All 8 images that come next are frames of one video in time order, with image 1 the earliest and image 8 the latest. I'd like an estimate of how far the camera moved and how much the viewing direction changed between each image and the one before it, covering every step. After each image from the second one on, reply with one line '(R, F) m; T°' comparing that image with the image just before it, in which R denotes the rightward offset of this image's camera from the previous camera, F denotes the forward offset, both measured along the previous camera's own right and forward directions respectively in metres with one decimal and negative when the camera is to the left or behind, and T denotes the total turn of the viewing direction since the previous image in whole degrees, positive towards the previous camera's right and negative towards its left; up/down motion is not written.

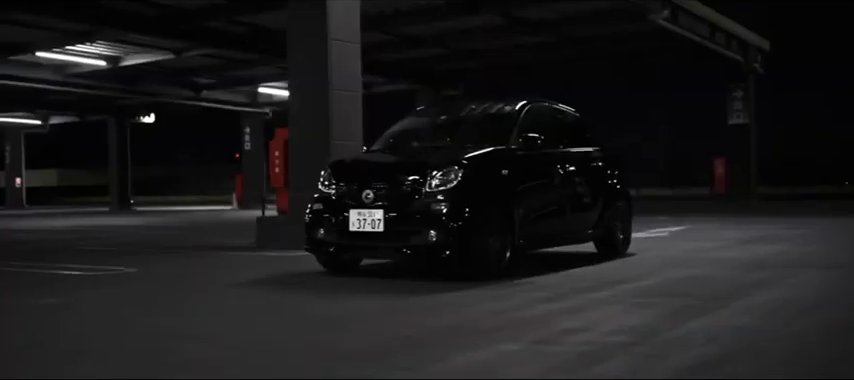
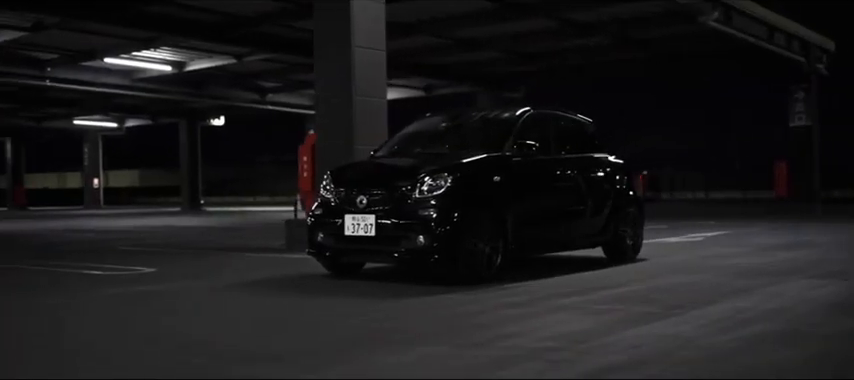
(+0.8, -0.2) m; -5°
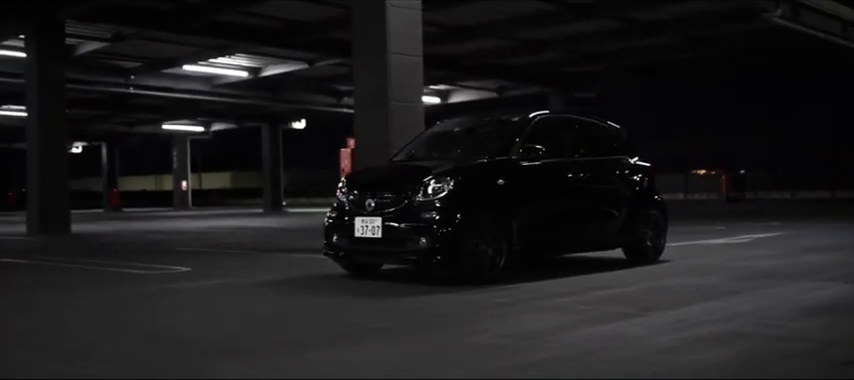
(+0.9, -0.3) m; -6°
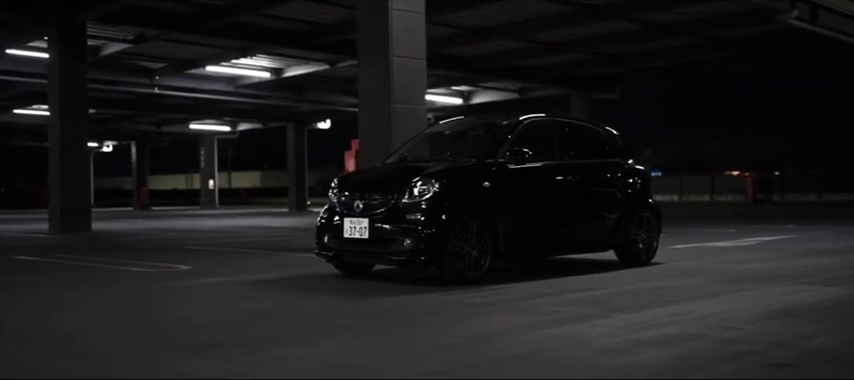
(+0.5, -0.2) m; -2°
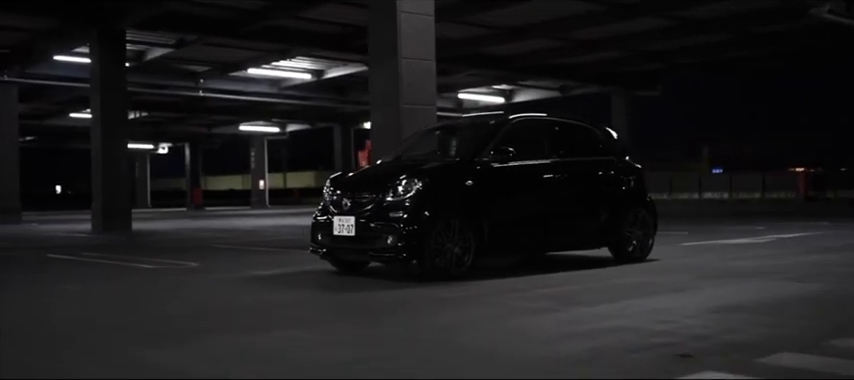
(+0.8, -0.2) m; -4°
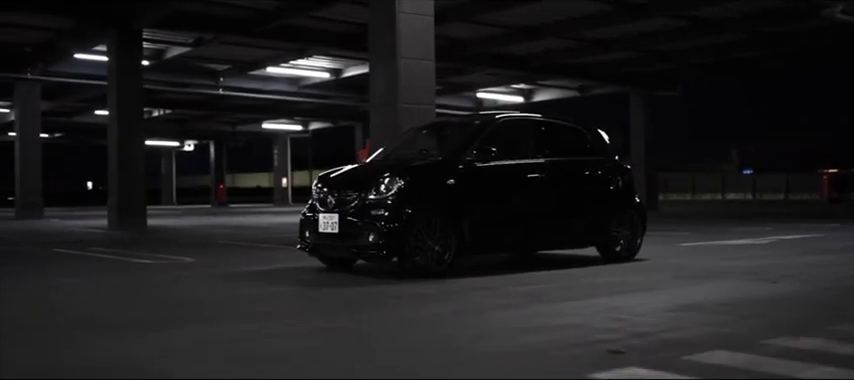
(+0.5, -0.1) m; -2°
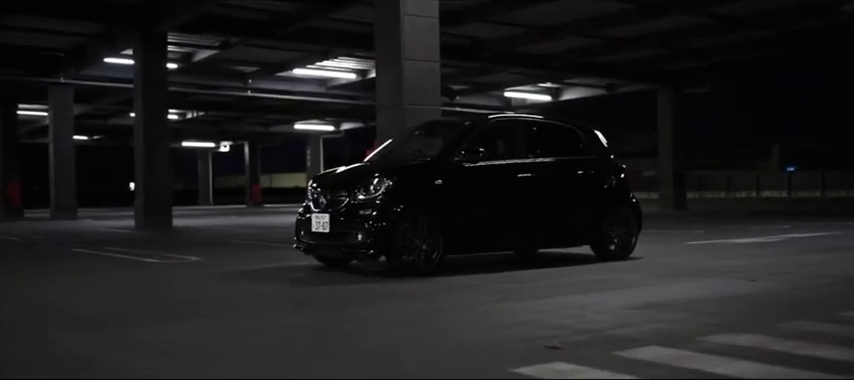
(+0.6, -0.2) m; -2°
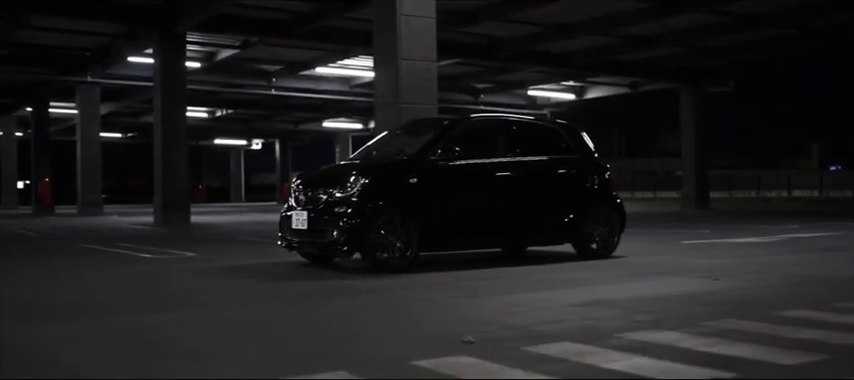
(+0.7, -0.1) m; -2°
